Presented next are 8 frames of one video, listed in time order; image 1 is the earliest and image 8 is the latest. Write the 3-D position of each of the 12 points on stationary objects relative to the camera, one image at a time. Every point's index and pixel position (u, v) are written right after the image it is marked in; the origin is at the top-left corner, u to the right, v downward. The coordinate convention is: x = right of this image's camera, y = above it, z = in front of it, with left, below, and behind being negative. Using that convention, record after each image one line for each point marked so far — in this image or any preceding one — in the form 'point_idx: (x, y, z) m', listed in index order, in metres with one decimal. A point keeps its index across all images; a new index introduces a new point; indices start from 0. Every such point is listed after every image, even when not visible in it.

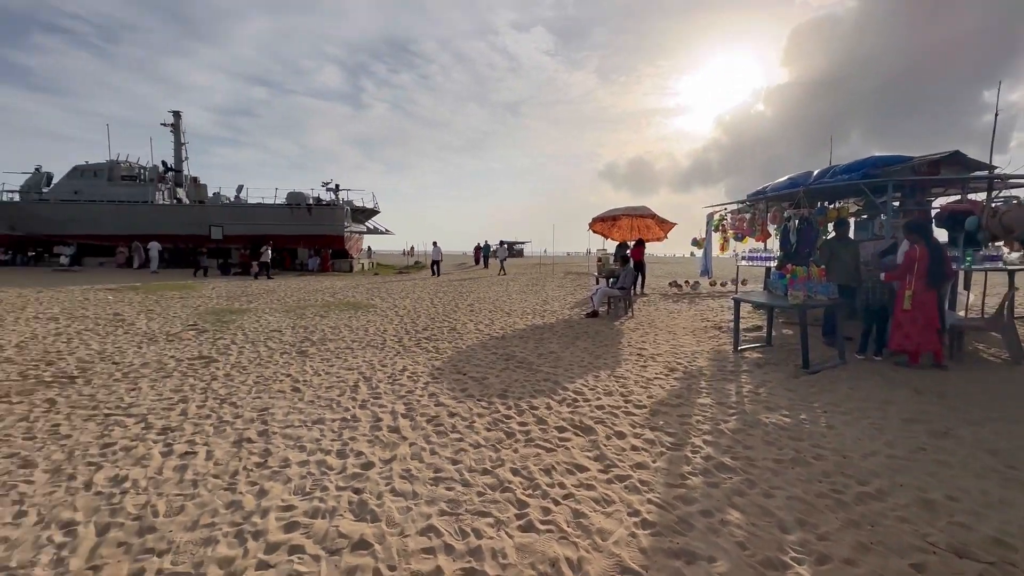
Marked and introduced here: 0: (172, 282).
0: (-13.5, +0.2, +18.6) m
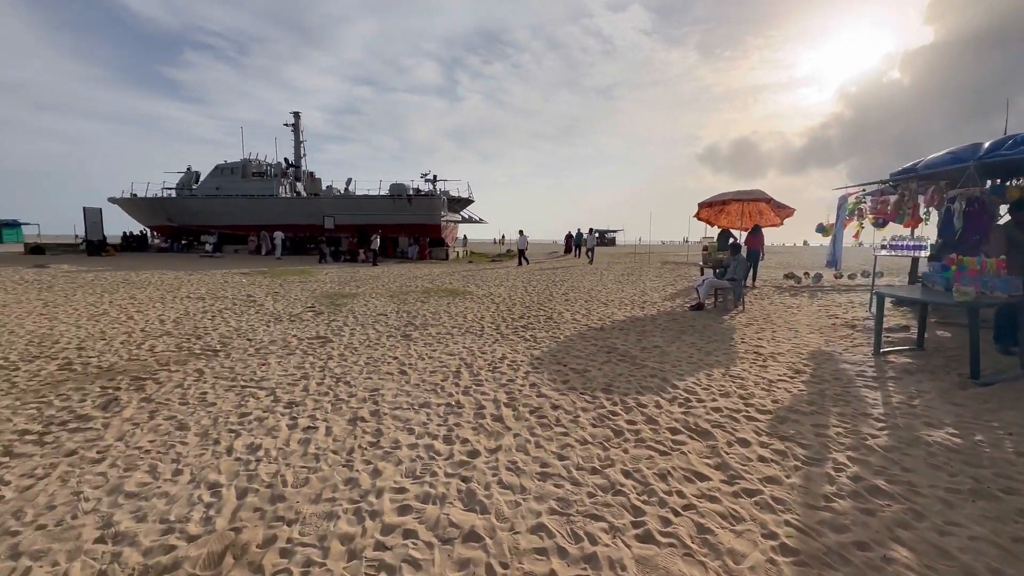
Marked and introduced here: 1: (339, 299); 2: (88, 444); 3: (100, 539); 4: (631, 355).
0: (-9.6, +0.9, +20.6) m
1: (-4.1, -0.3, +11.1) m
2: (-3.3, -1.2, +3.6) m
3: (-2.2, -1.4, +2.5) m
4: (+1.5, -0.9, +6.0) m
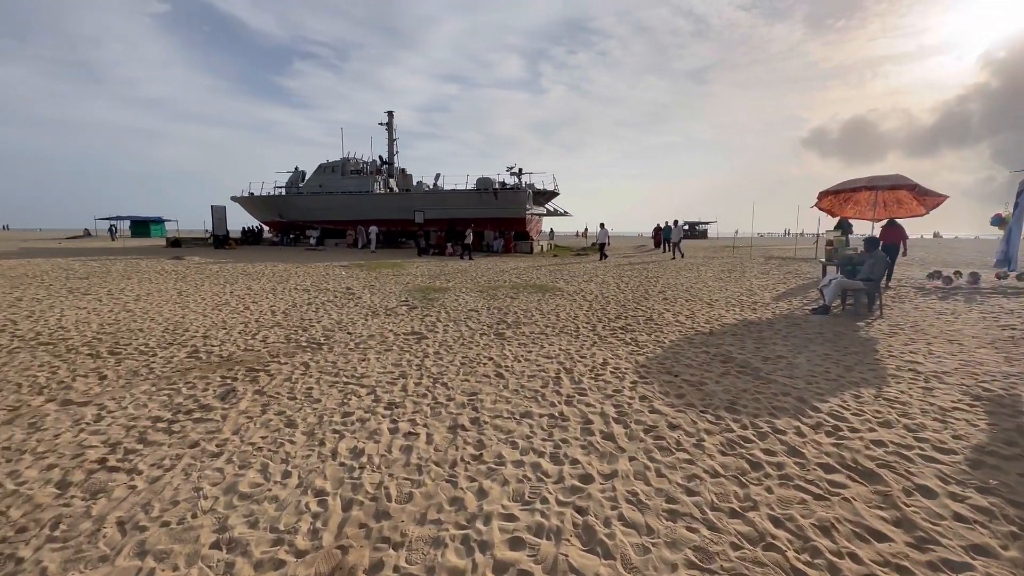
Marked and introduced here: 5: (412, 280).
0: (-5.8, +1.3, +21.5) m
1: (-1.9, -0.1, +11.2) m
2: (-2.4, -1.2, +3.8) m
3: (-1.6, -1.4, +2.5) m
4: (+2.7, -0.9, +5.3) m
5: (-3.0, +0.2, +14.1) m
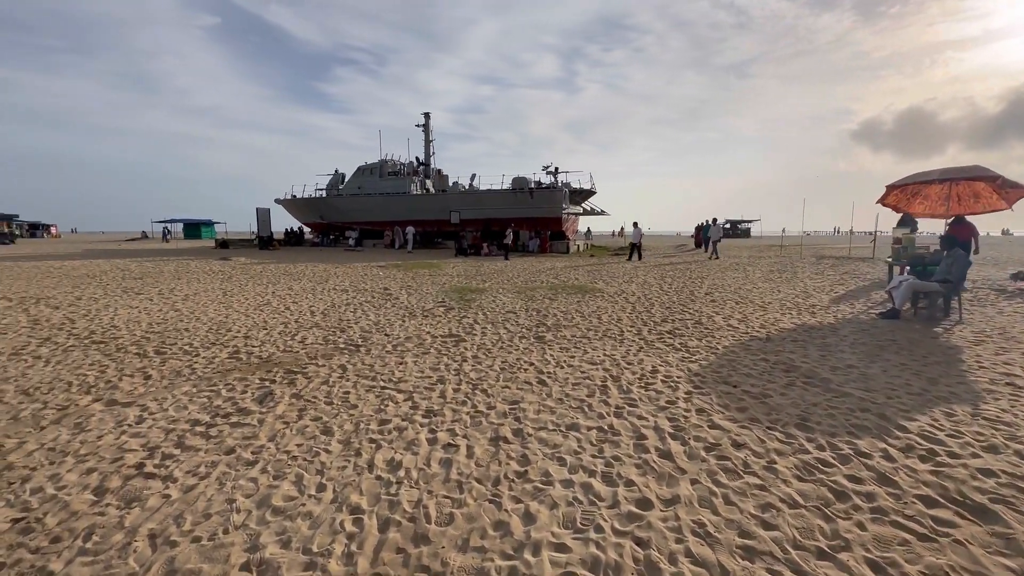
0: (-4.1, +1.2, +21.6) m
1: (-1.0, -0.1, +11.0) m
2: (-2.1, -1.2, +3.7) m
3: (-1.3, -1.4, +2.3) m
4: (+3.1, -0.9, +4.8) m
5: (-1.9, +0.2, +14.0) m
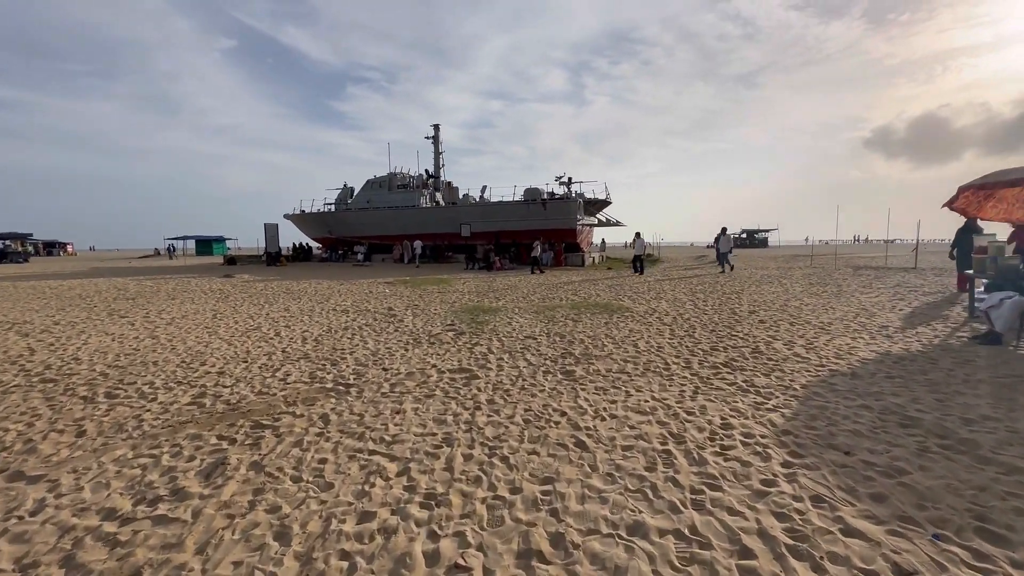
0: (-3.5, +0.5, +20.6) m
1: (-0.7, -0.6, +9.9) m
2: (-1.9, -1.4, +2.5) m
3: (-1.2, -1.6, +1.2) m
4: (+3.4, -1.1, +3.5) m
5: (-1.4, -0.3, +12.9) m
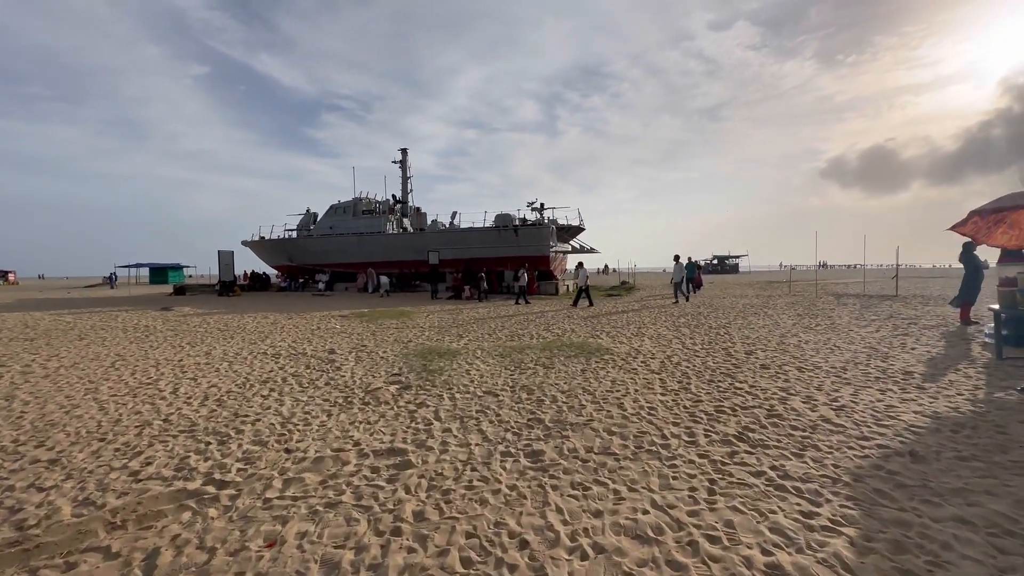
0: (-4.8, -0.8, +18.9) m
1: (-1.4, -1.3, +8.4) m
2: (-2.2, -1.7, +0.9) m
3: (-1.4, -1.8, -0.4) m
4: (+3.0, -1.5, +2.2) m
5: (-2.3, -1.2, +11.3) m
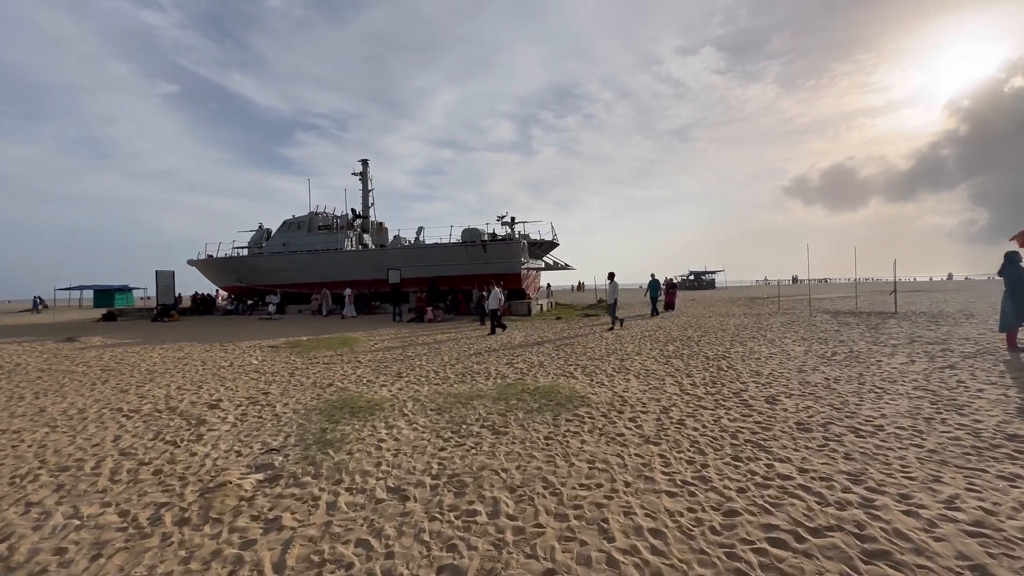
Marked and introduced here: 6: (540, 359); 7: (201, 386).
0: (-6.1, -1.6, +16.4) m
1: (-2.1, -1.7, +6.0) m
2: (-2.6, -1.9, -1.5) m
3: (-1.7, -1.9, -2.8) m
4: (+2.5, -1.6, 0.0) m
5: (-3.2, -1.7, +8.9) m
6: (+0.7, -1.5, +10.4) m
7: (-5.7, -1.8, +8.6) m
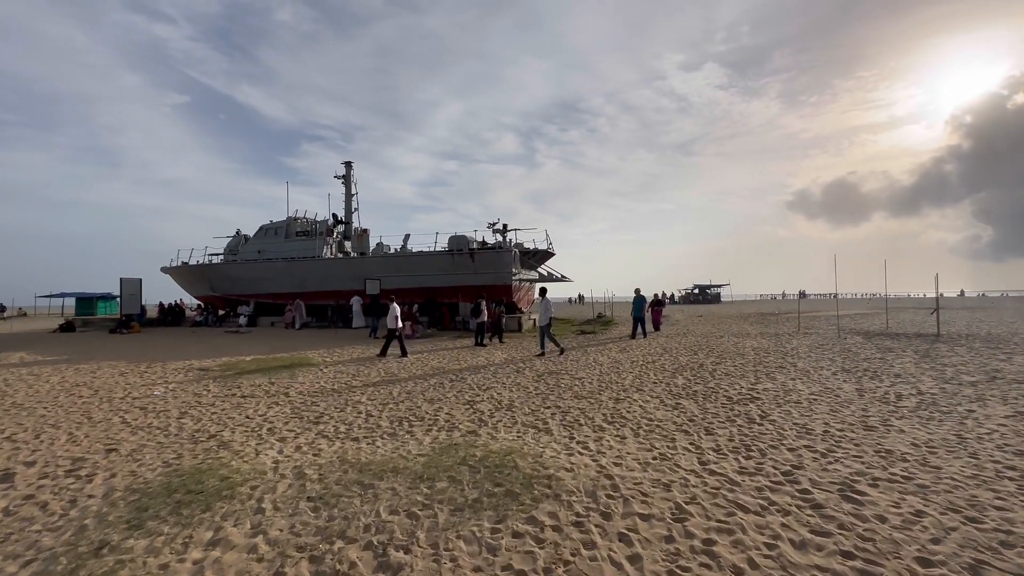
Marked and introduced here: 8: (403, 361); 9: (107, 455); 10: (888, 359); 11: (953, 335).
0: (-6.6, -2.0, +14.1) m
1: (-2.8, -1.8, +3.7) m
2: (-3.3, -1.8, -3.8) m
3: (-2.4, -1.8, -5.1) m
4: (+1.8, -1.6, -2.3) m
5: (-3.8, -1.9, +6.6) m
6: (0.0, -1.8, +8.1) m
7: (-6.4, -2.0, +6.4) m
8: (-2.9, -2.0, +12.8) m
9: (-4.7, -1.9, +5.4) m
10: (+8.7, -1.6, +10.9) m
11: (+13.9, -1.5, +14.7) m
